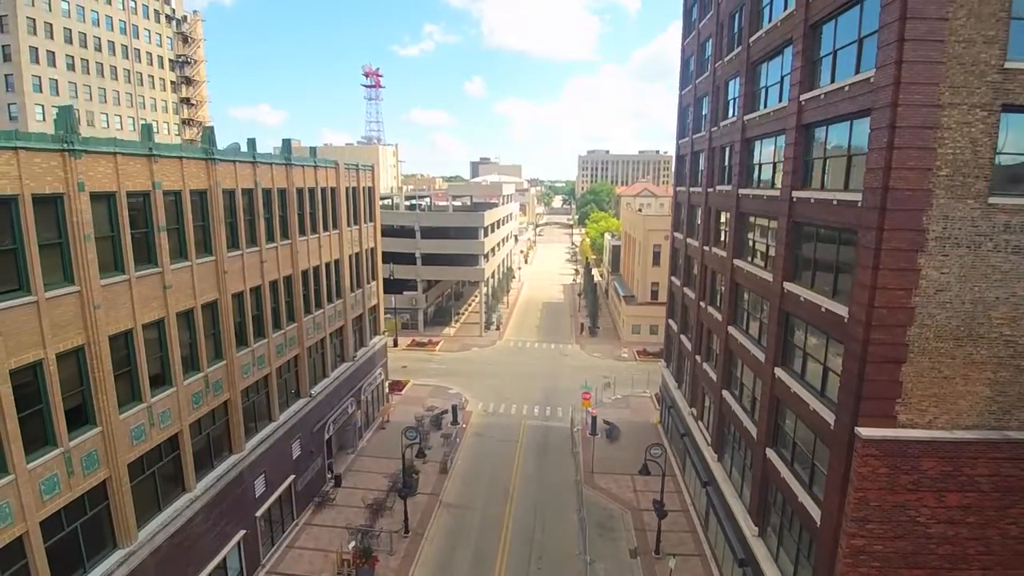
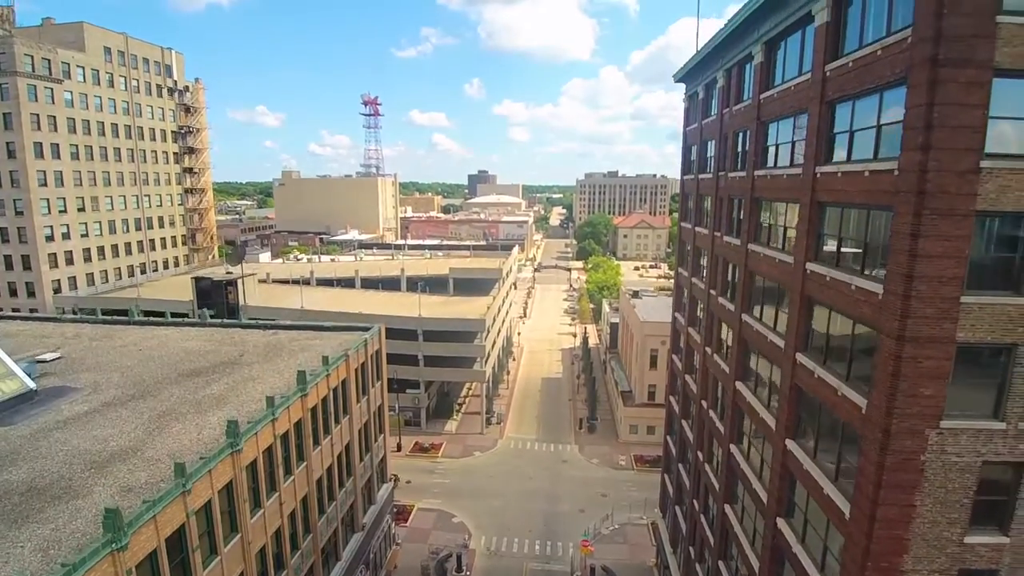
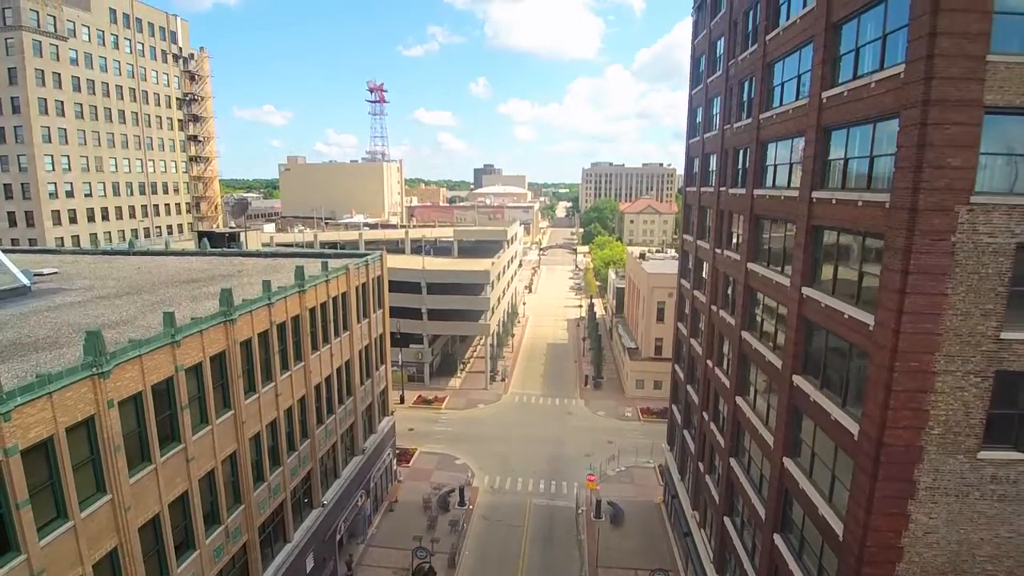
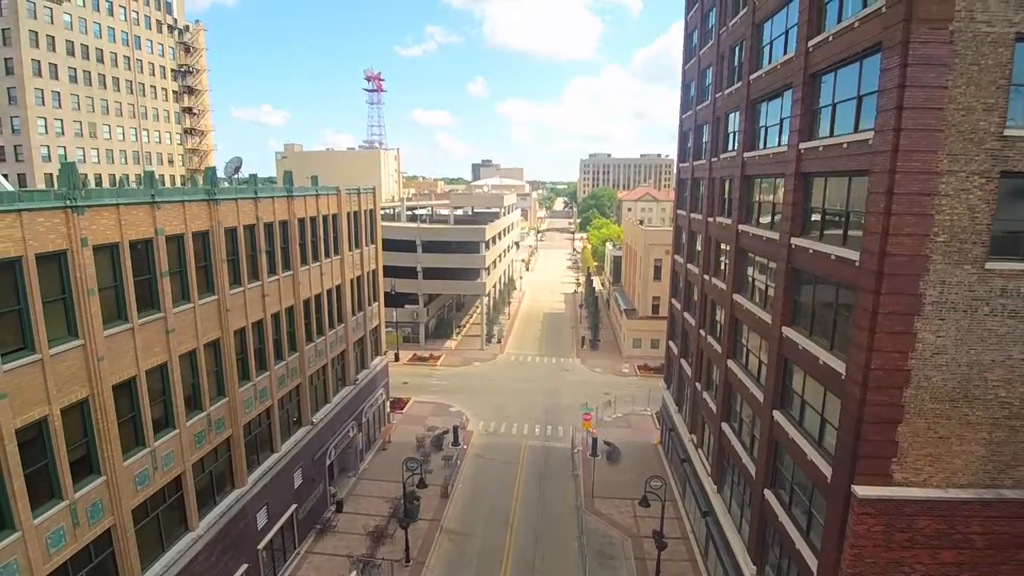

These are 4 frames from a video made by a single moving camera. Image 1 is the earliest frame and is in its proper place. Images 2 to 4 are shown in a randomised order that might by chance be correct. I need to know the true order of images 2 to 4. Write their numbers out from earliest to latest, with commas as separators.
4, 3, 2
